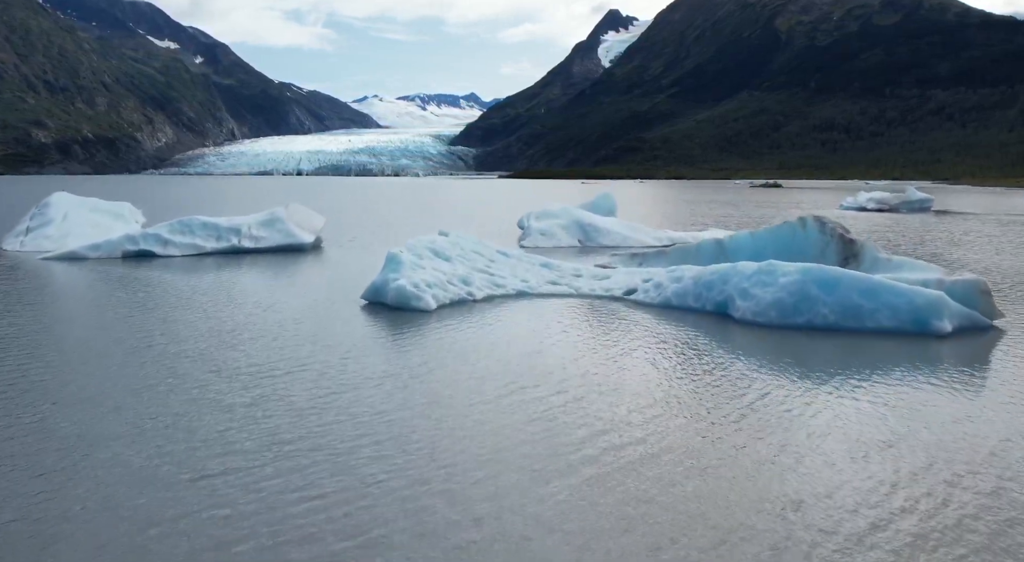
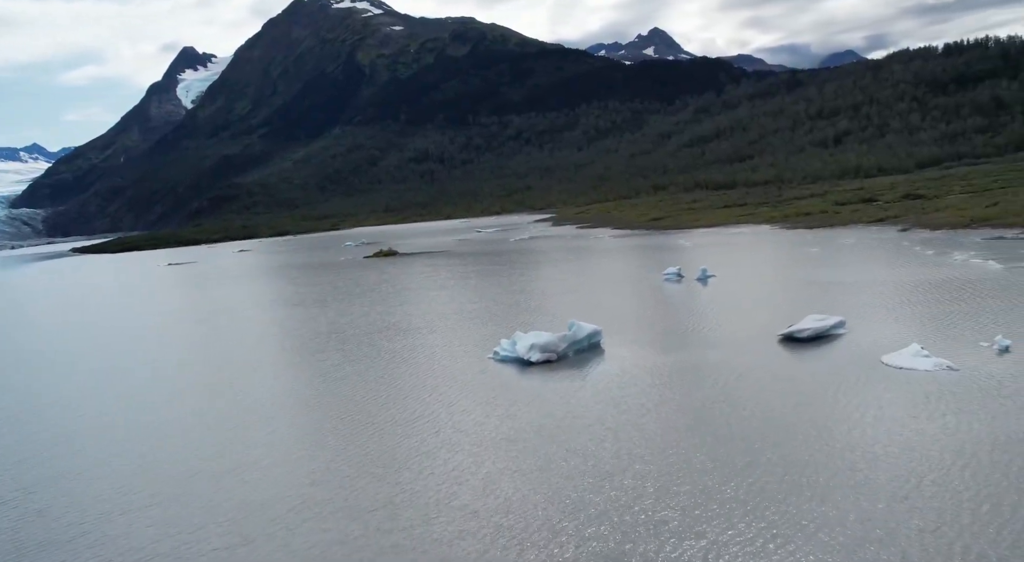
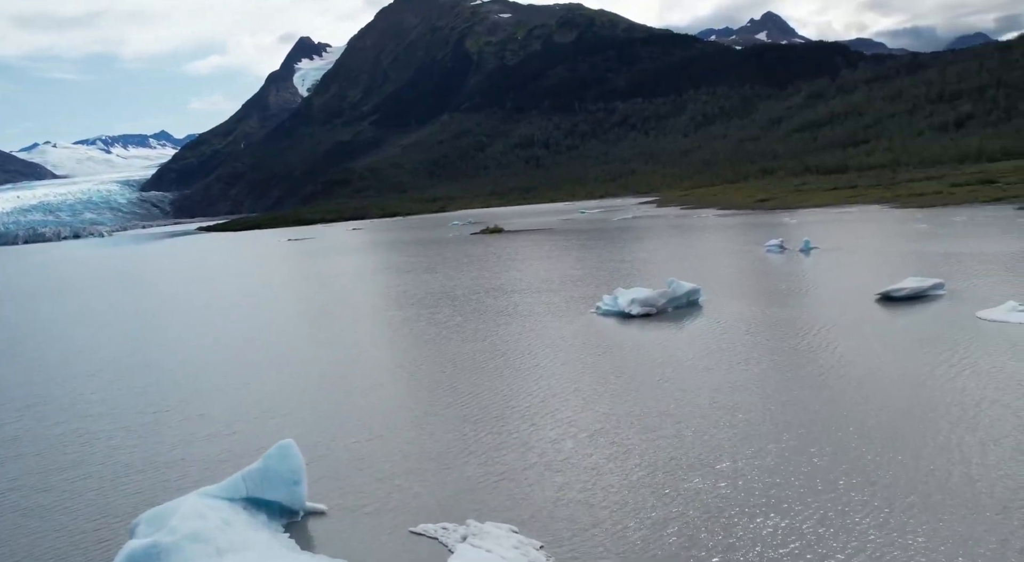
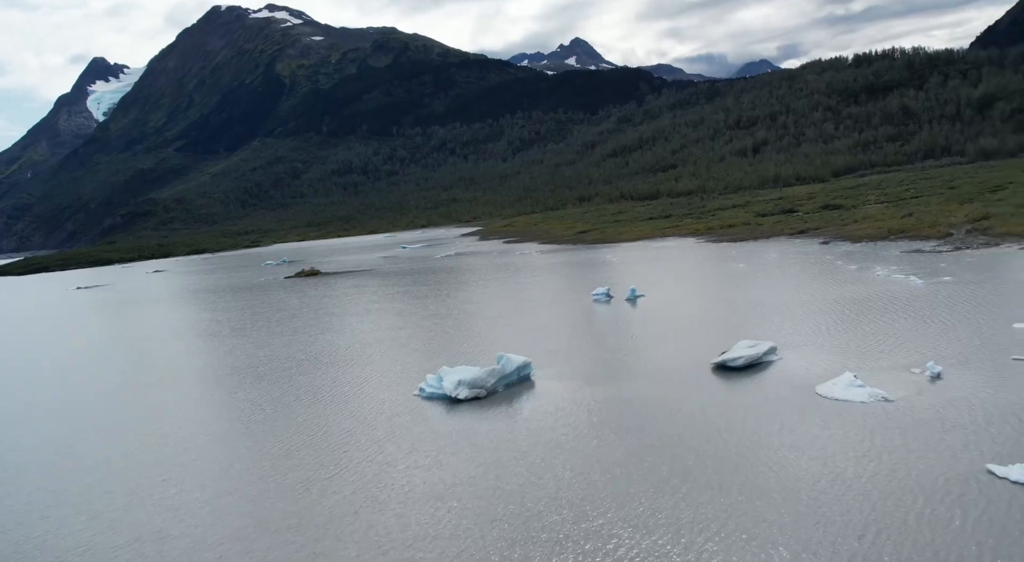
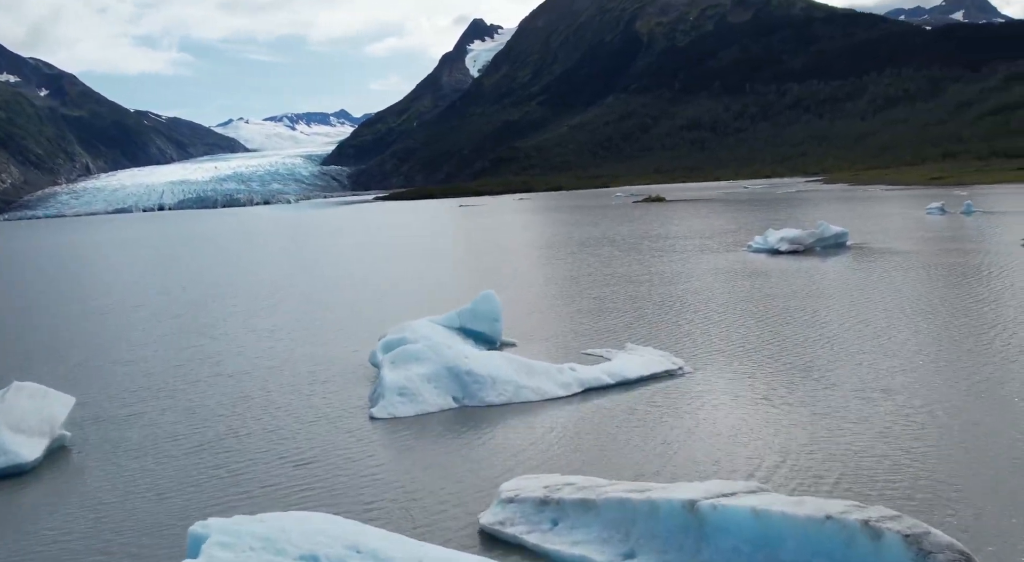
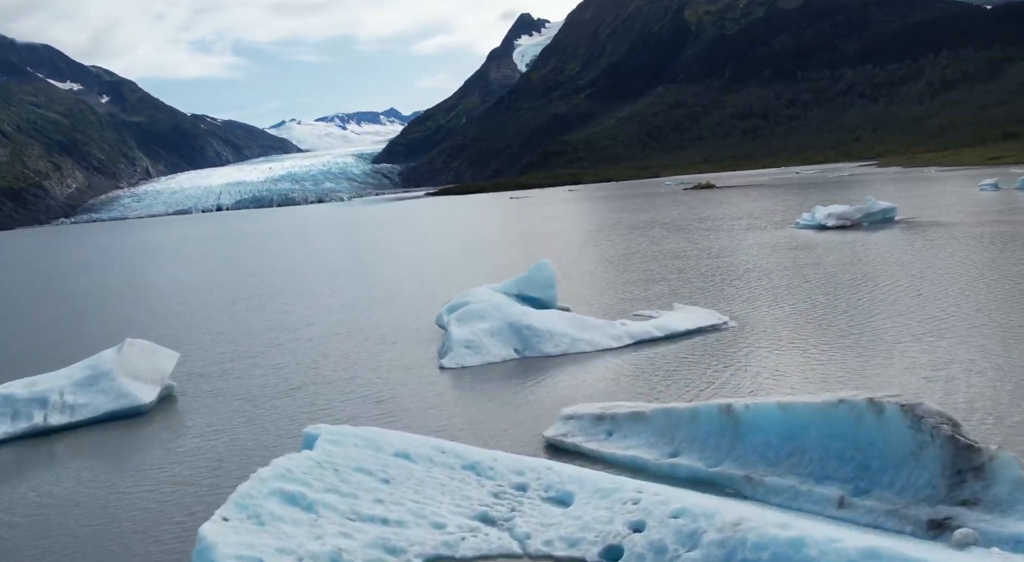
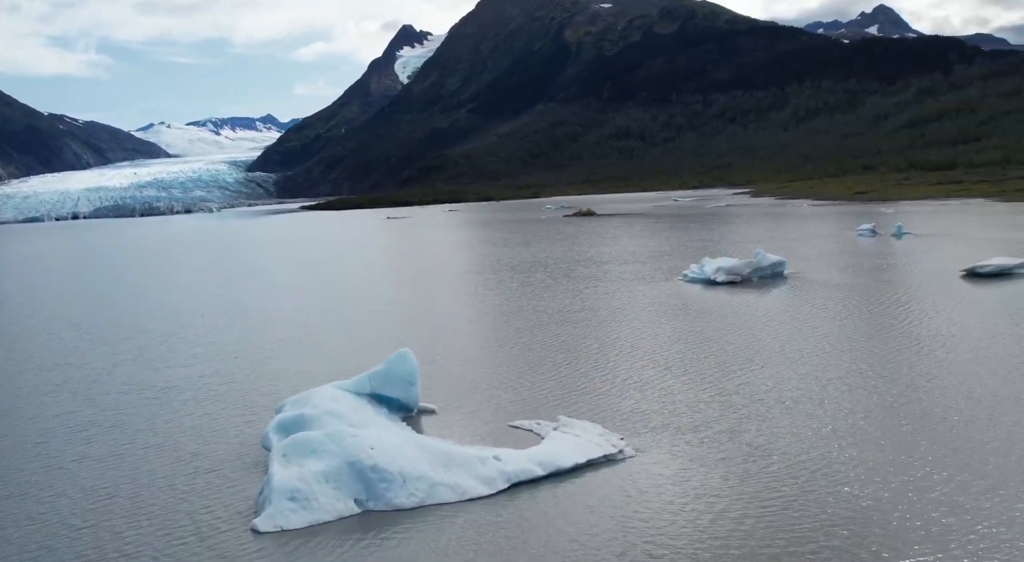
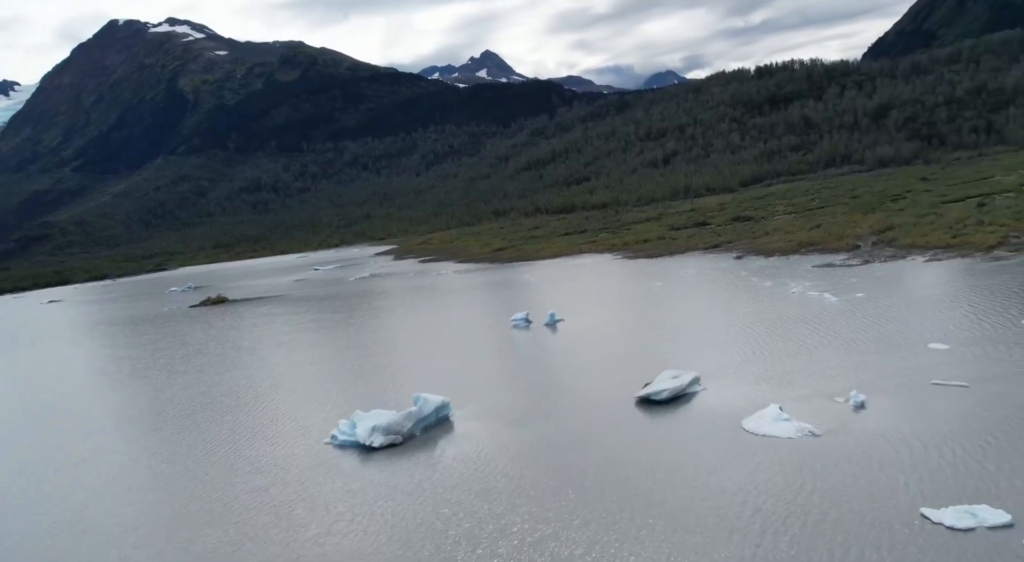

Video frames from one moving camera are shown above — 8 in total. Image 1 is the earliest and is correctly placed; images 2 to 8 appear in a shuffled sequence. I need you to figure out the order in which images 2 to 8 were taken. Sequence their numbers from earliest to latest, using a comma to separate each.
6, 5, 7, 3, 2, 4, 8
